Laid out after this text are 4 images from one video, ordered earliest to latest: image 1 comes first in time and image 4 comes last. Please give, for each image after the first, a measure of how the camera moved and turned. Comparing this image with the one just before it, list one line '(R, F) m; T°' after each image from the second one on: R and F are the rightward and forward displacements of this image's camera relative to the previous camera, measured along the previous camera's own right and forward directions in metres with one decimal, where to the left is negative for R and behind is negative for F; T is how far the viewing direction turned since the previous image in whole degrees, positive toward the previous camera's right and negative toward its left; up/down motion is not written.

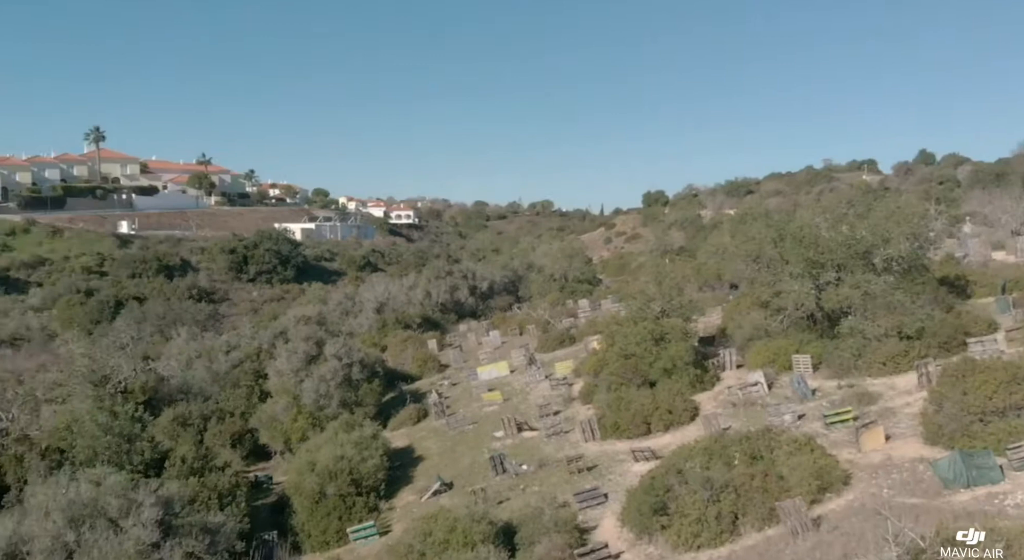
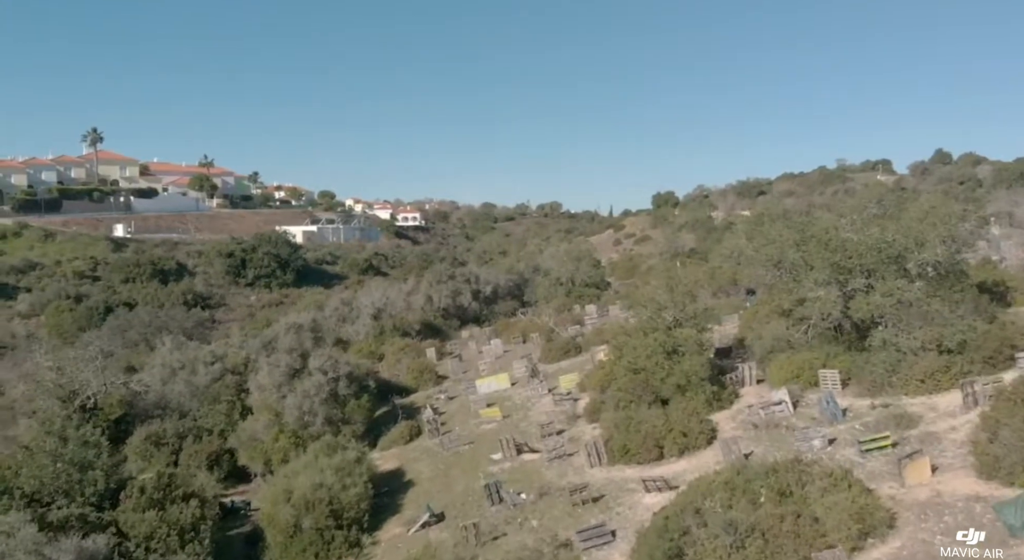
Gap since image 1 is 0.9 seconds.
(+0.4, +2.6) m; -1°
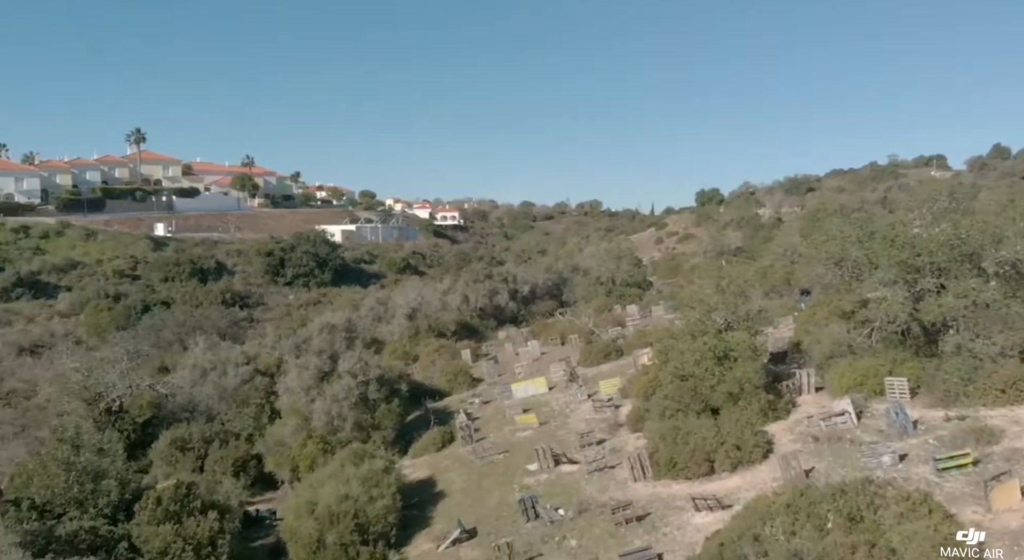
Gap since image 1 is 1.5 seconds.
(+0.1, +1.7) m; -3°
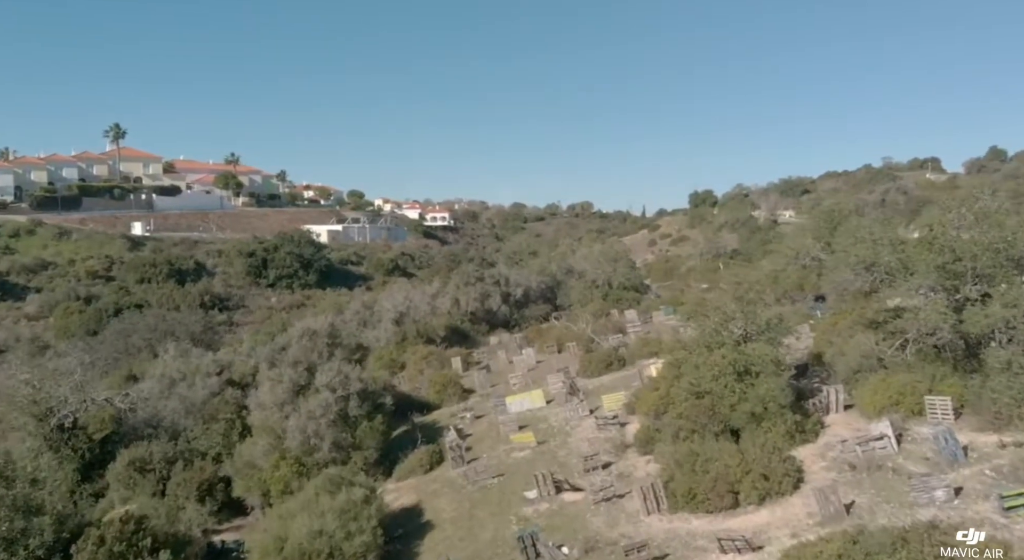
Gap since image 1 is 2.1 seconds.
(-0.2, +2.8) m; +1°
